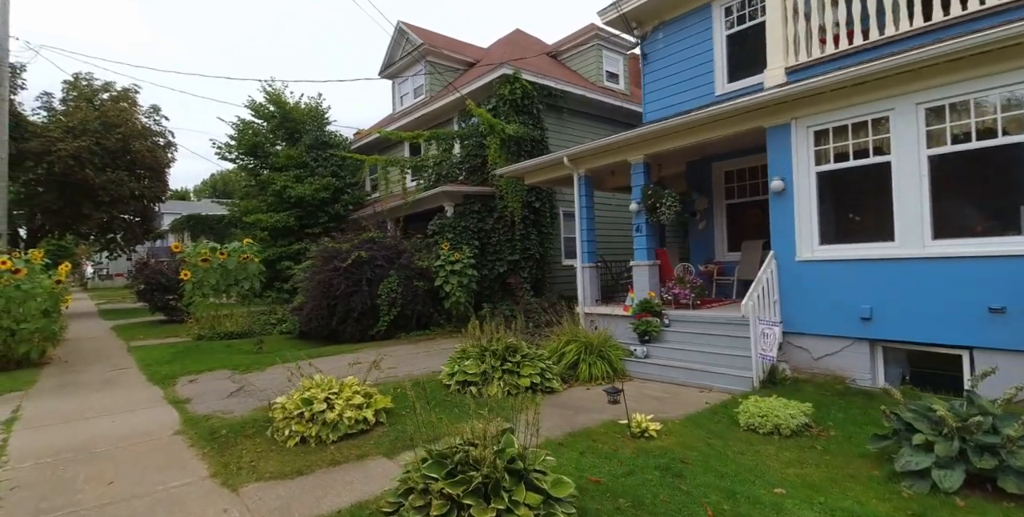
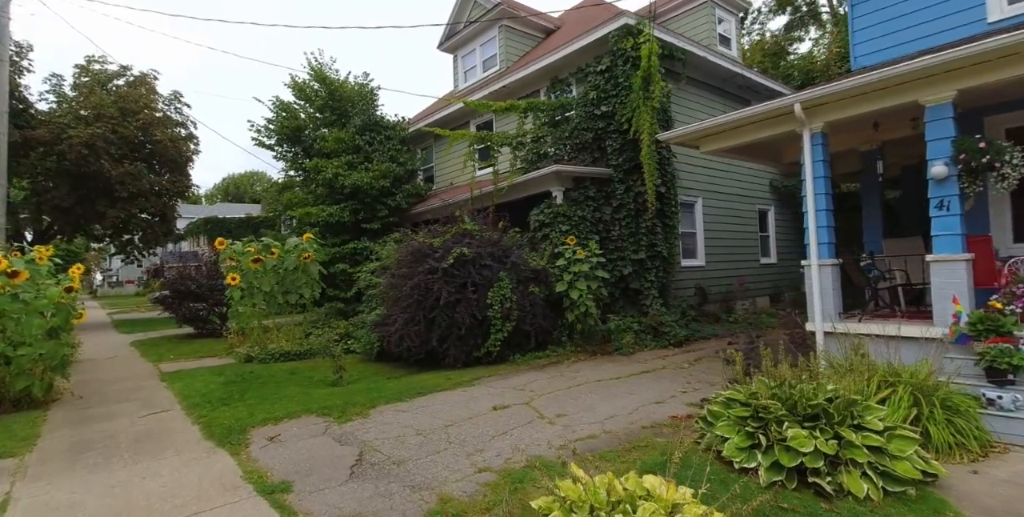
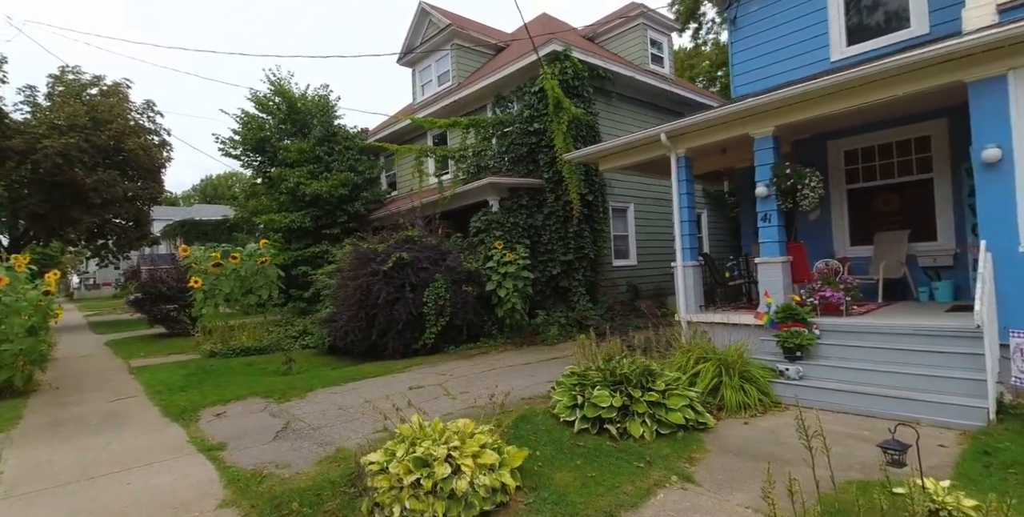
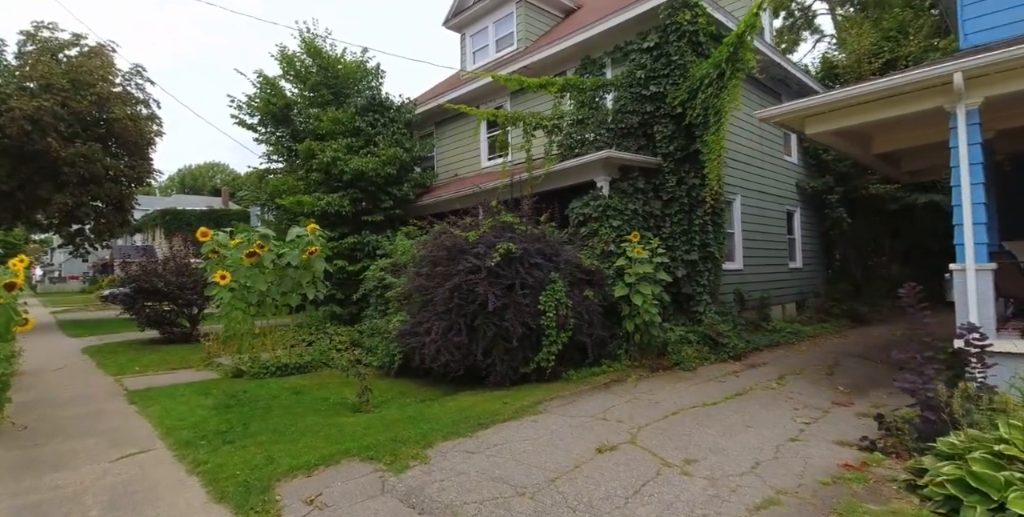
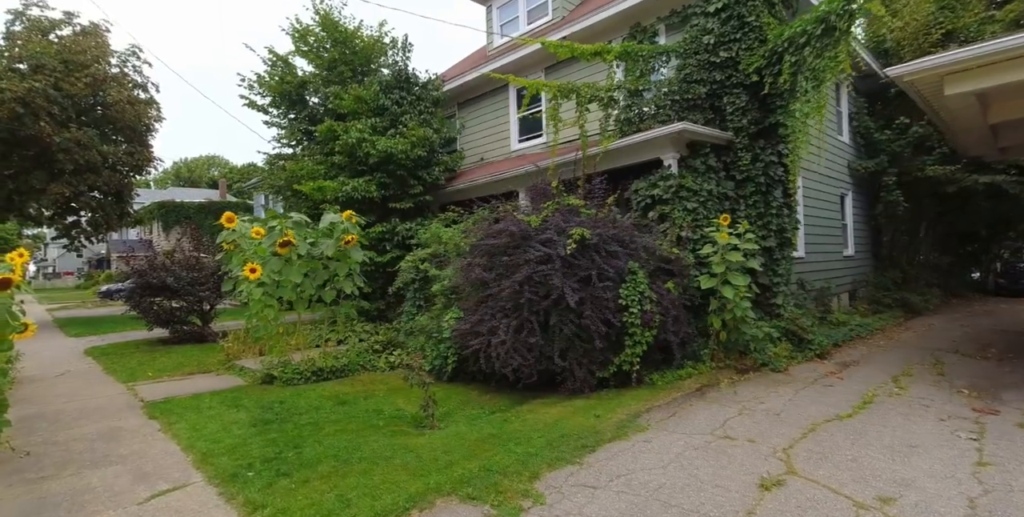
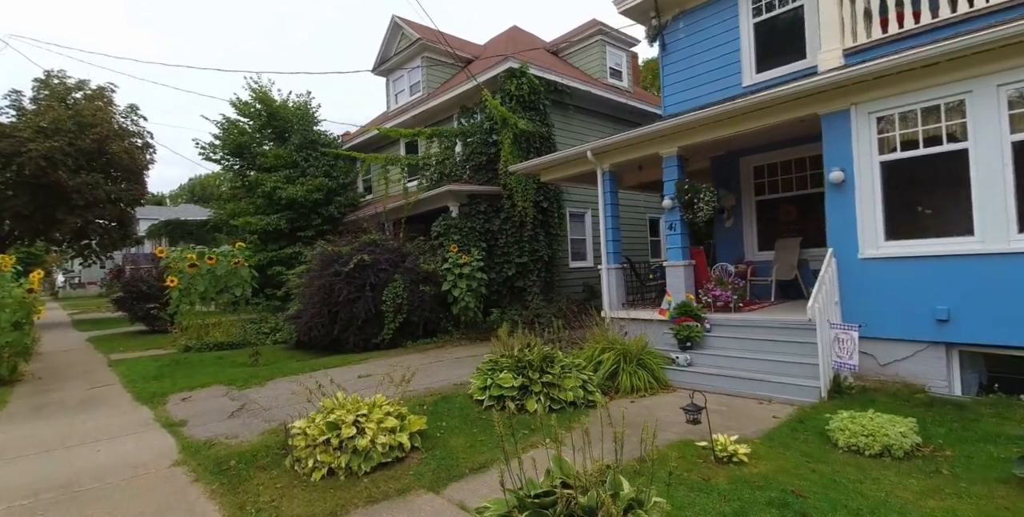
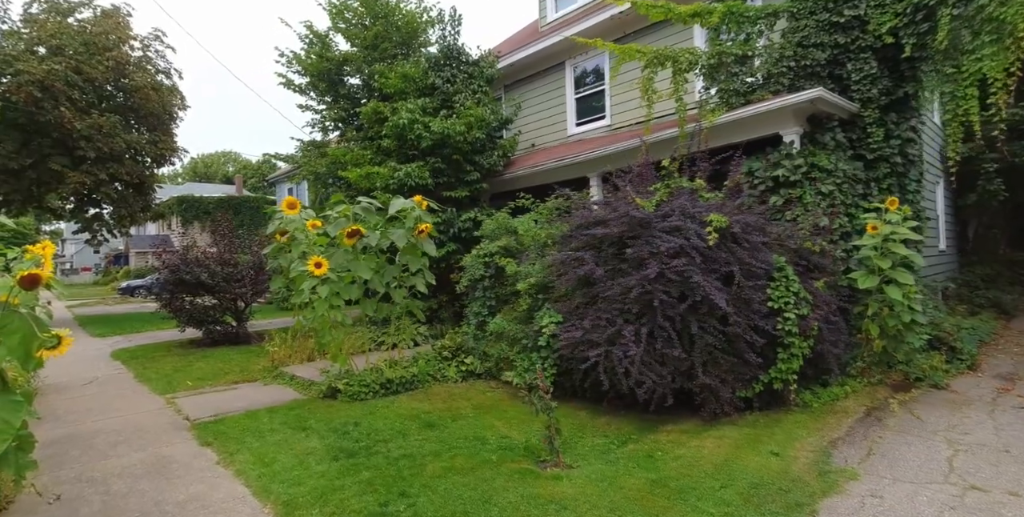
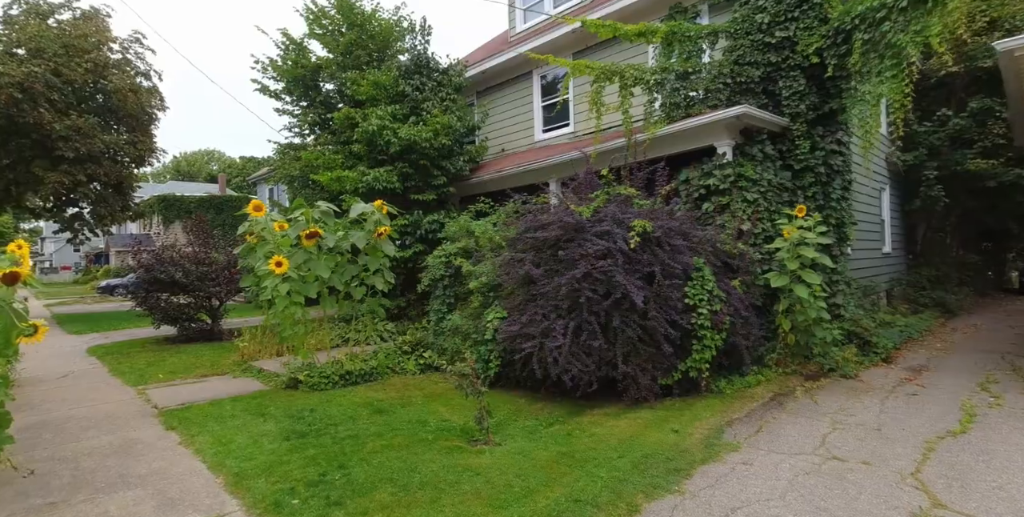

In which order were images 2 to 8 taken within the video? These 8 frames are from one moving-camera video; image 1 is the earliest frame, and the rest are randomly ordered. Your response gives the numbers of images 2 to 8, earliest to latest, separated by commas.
6, 3, 2, 4, 5, 8, 7
